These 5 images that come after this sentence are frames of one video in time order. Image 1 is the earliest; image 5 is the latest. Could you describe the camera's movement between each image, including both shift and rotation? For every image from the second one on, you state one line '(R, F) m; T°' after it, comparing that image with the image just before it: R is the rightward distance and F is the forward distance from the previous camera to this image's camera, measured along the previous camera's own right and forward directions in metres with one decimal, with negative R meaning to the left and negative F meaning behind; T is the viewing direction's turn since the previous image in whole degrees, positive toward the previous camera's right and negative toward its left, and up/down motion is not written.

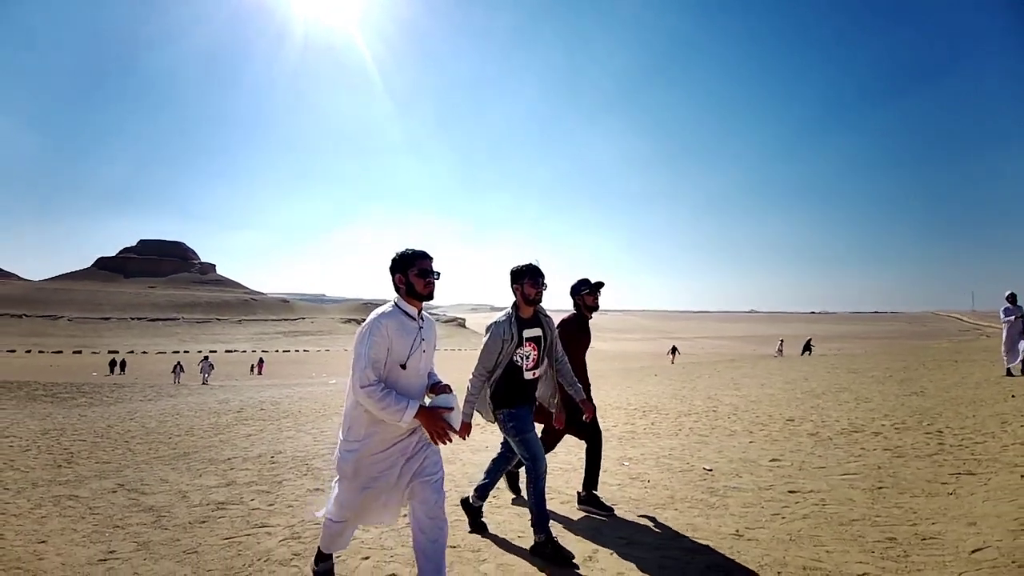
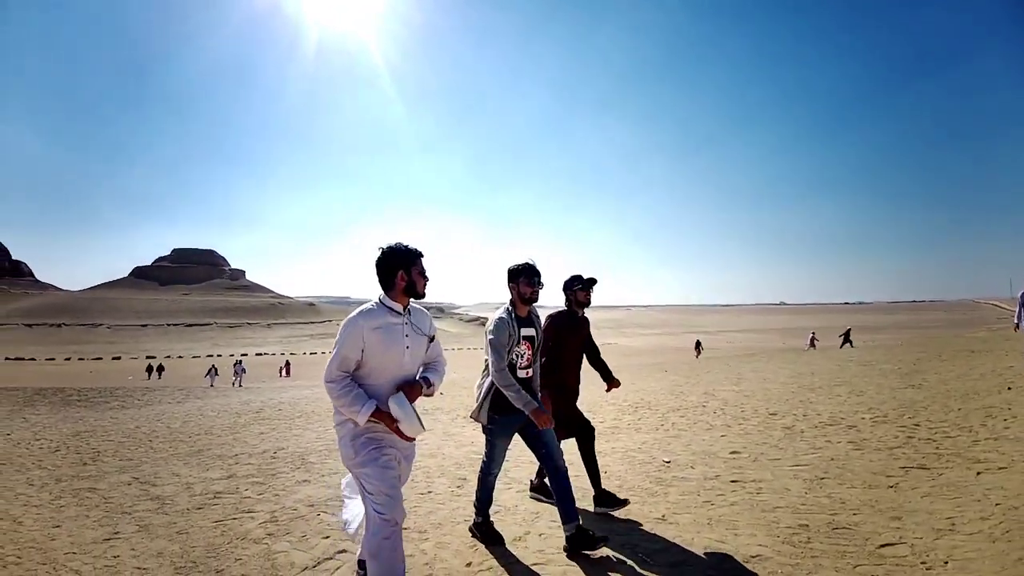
(+0.7, -0.5) m; -3°
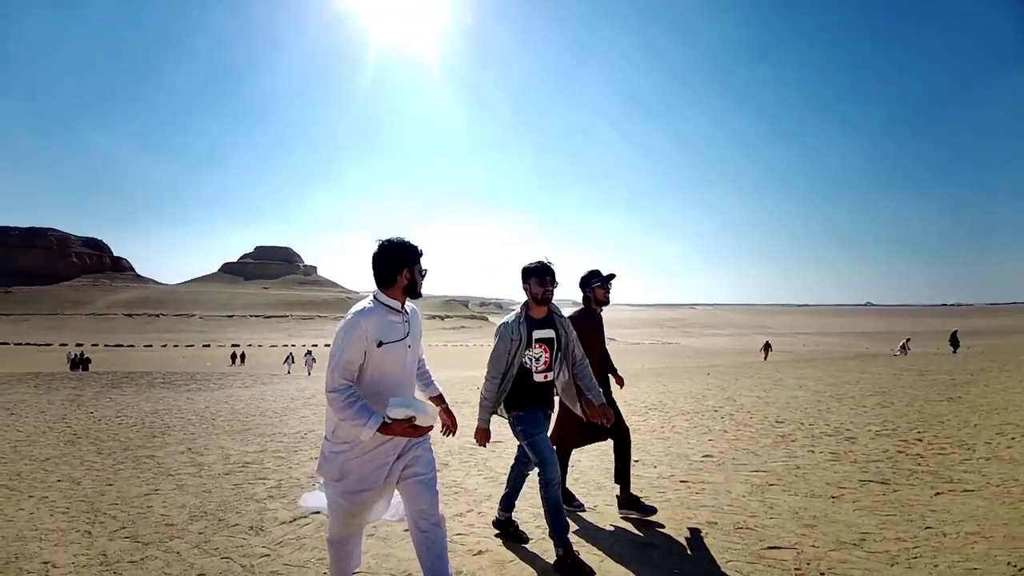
(+1.1, -0.7) m; -8°
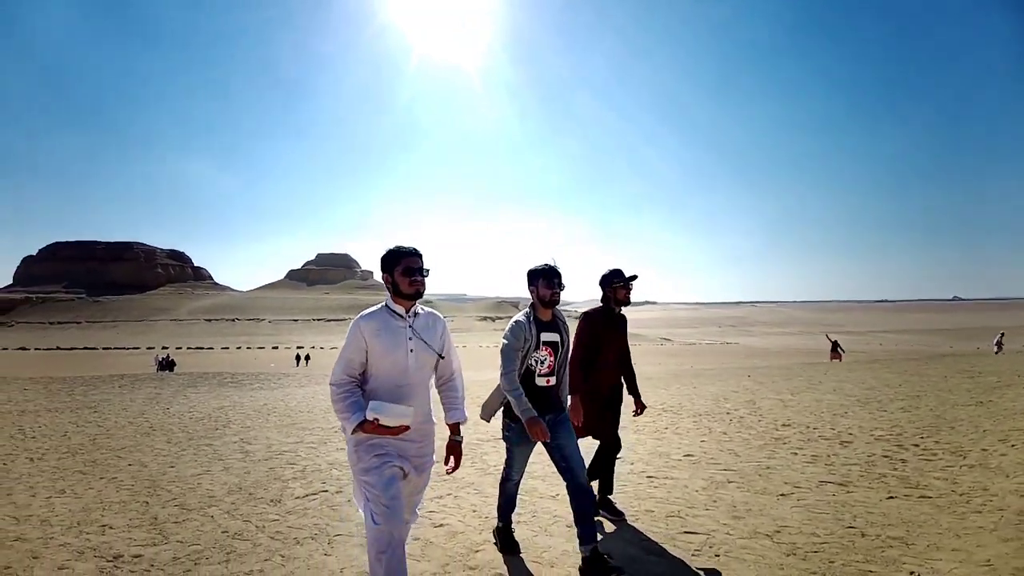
(+1.0, -0.8) m; -7°
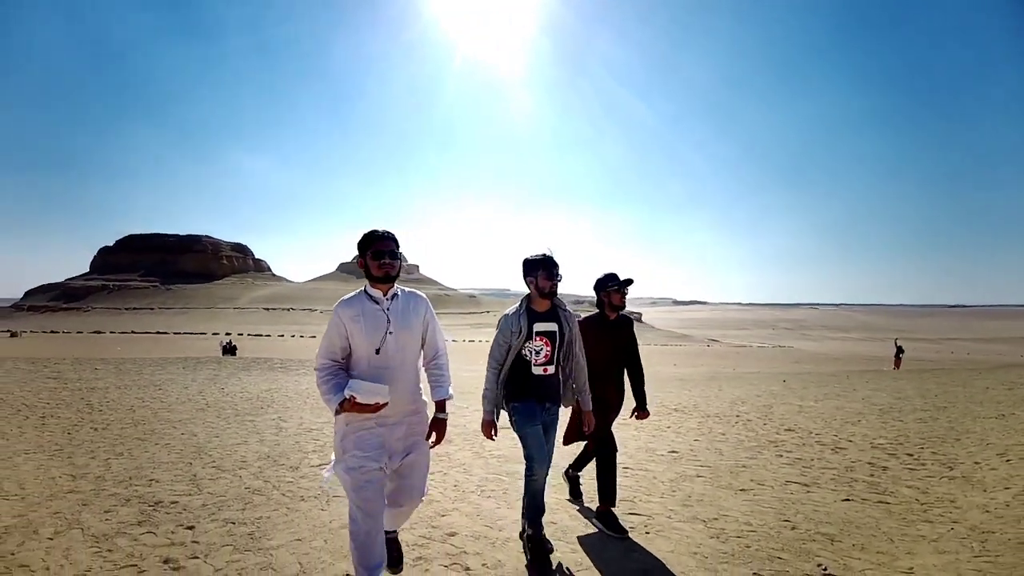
(+0.9, -0.8) m; -6°
